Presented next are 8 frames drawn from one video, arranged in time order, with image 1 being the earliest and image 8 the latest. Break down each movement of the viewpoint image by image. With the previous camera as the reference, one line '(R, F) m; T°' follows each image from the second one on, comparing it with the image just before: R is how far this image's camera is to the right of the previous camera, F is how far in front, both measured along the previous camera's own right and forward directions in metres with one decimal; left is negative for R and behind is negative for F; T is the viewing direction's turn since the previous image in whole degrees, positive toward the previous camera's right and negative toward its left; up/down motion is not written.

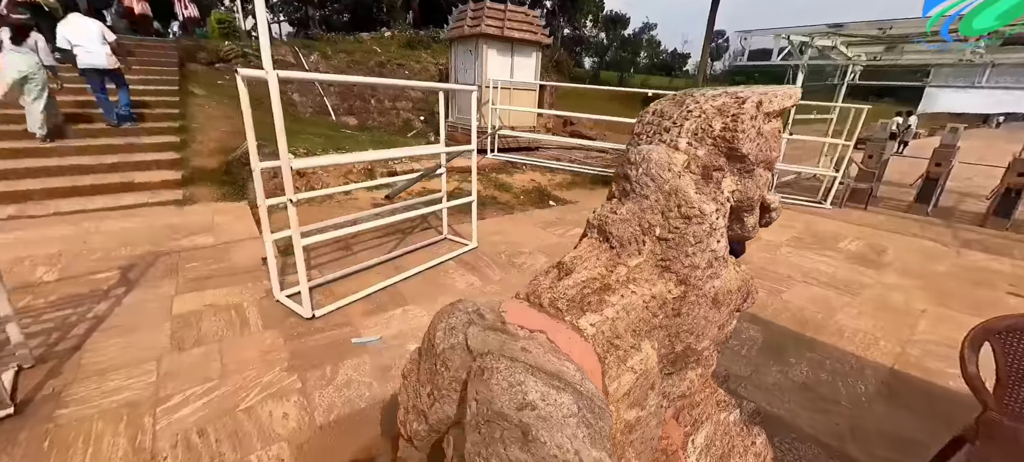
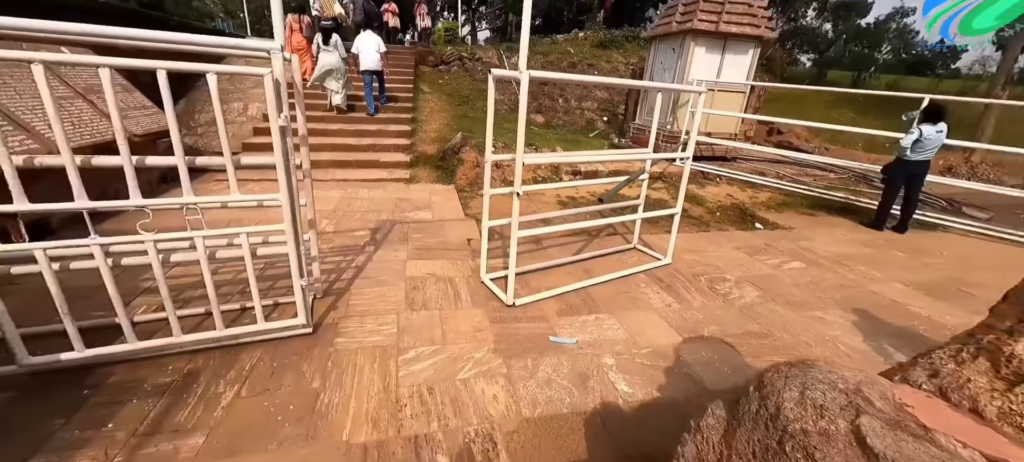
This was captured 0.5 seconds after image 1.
(-0.5, +0.1) m; -22°
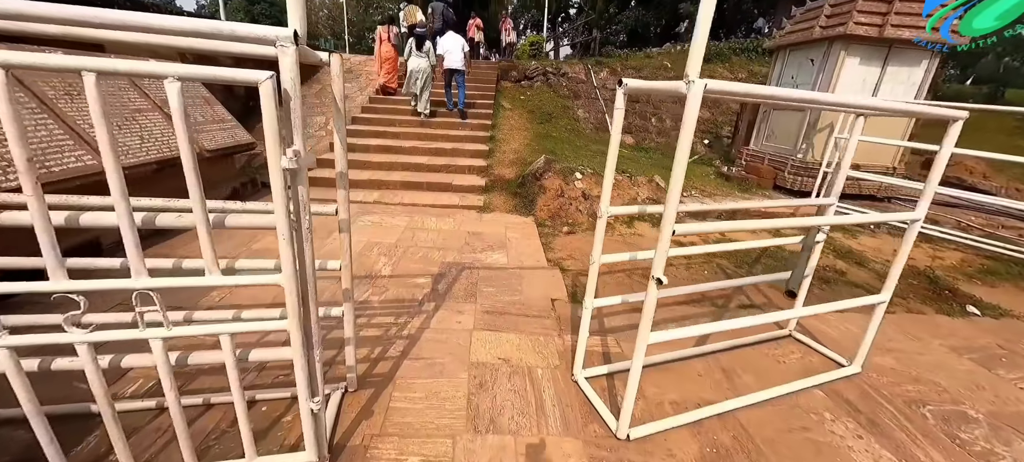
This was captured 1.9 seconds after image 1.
(-0.3, +0.8) m; -10°
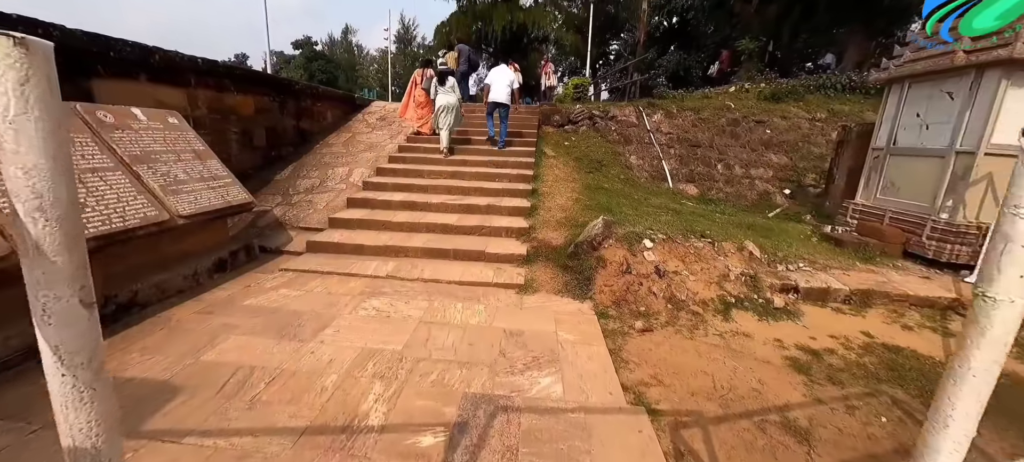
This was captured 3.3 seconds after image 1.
(-0.1, +1.0) m; -5°
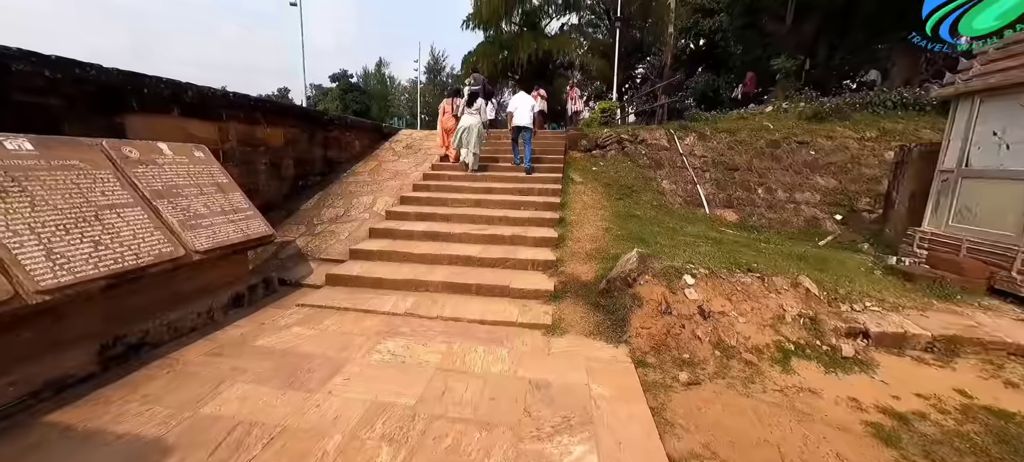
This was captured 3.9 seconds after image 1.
(0.0, +0.2) m; -4°
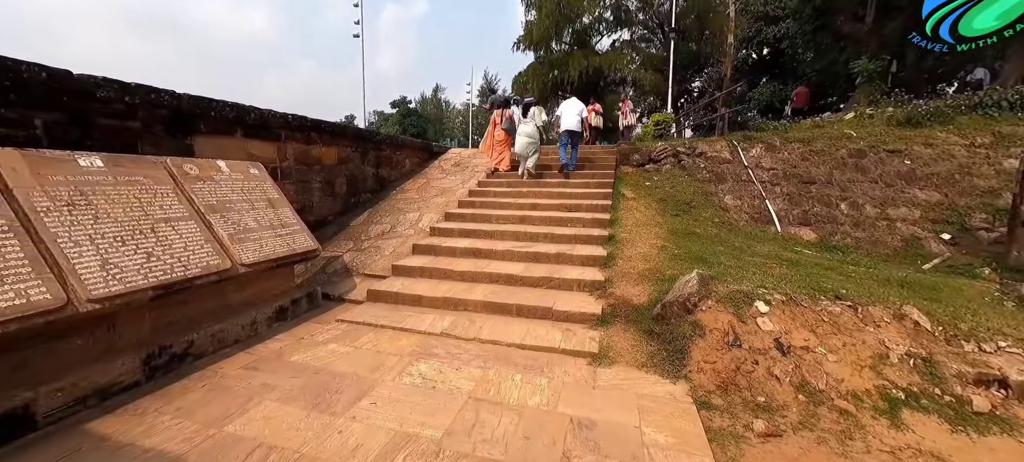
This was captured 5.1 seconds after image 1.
(0.0, +0.2) m; -7°
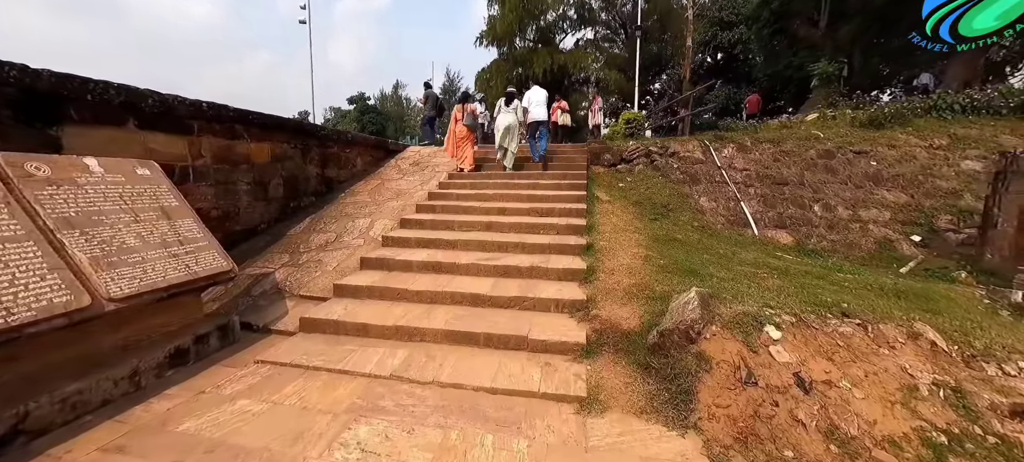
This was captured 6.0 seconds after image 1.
(0.0, +0.6) m; +5°
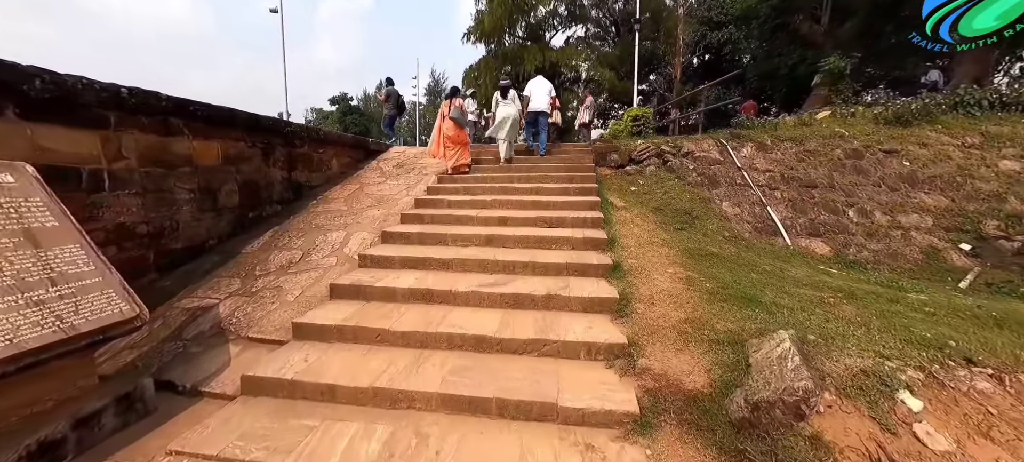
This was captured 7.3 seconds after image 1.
(-0.2, +0.8) m; +2°
